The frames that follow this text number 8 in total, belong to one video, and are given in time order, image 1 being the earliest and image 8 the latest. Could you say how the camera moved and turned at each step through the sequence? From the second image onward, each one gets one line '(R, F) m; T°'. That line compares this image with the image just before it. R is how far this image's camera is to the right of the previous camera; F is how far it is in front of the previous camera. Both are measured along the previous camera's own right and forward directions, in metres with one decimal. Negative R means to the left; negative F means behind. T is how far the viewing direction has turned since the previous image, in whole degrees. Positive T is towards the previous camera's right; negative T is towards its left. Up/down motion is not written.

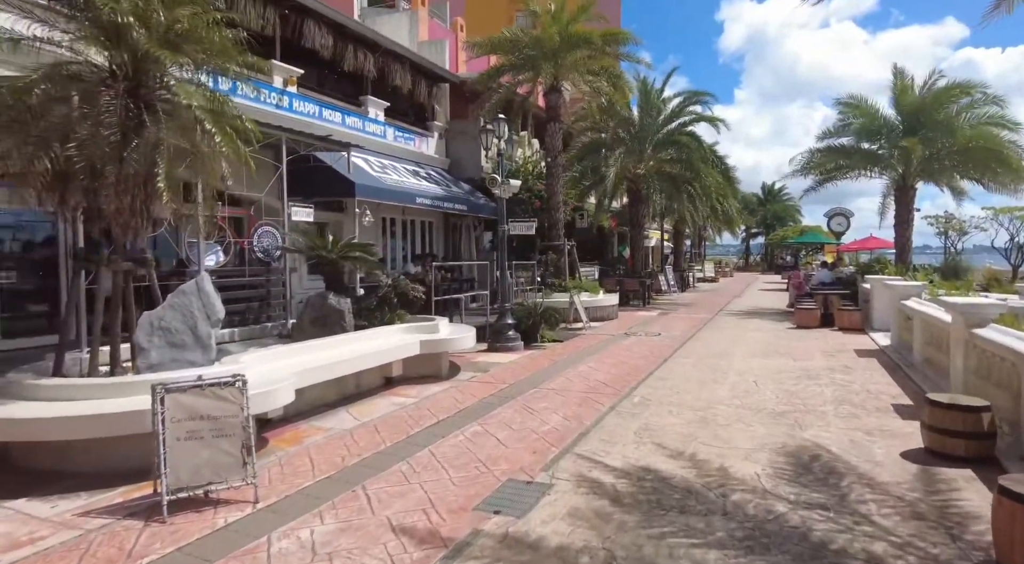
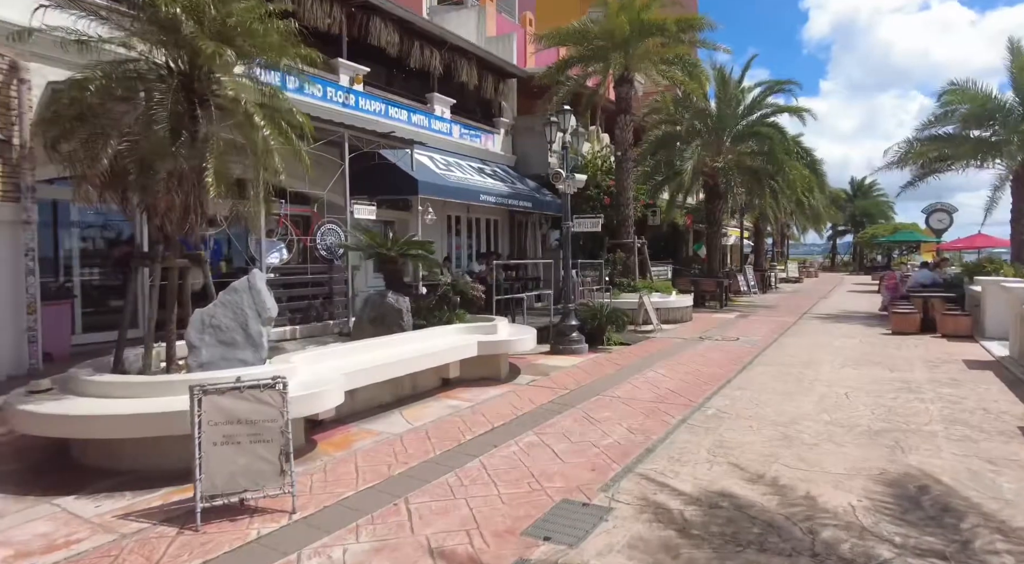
(+0.1, +0.5) m; -6°
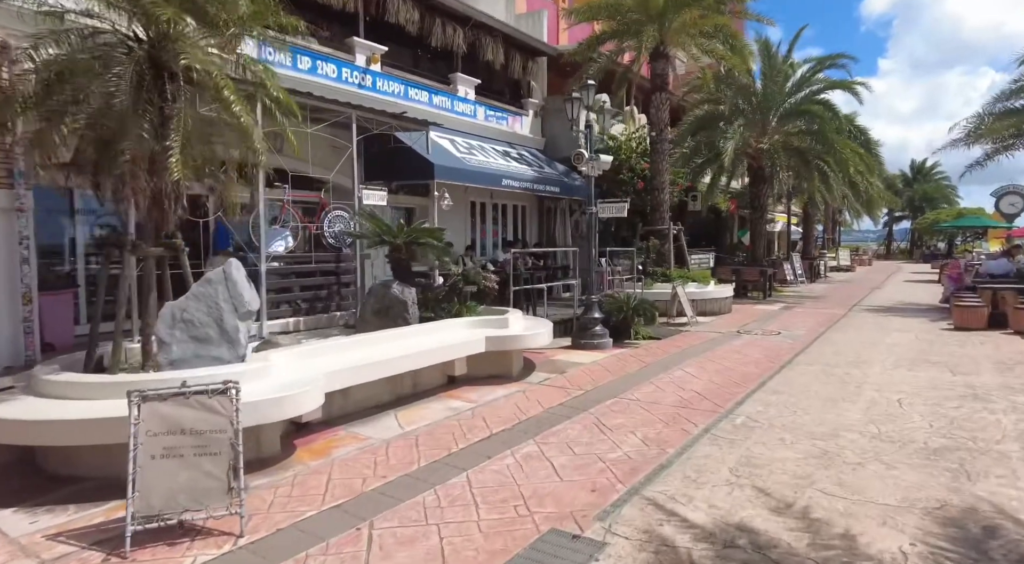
(+0.4, +0.8) m; -4°
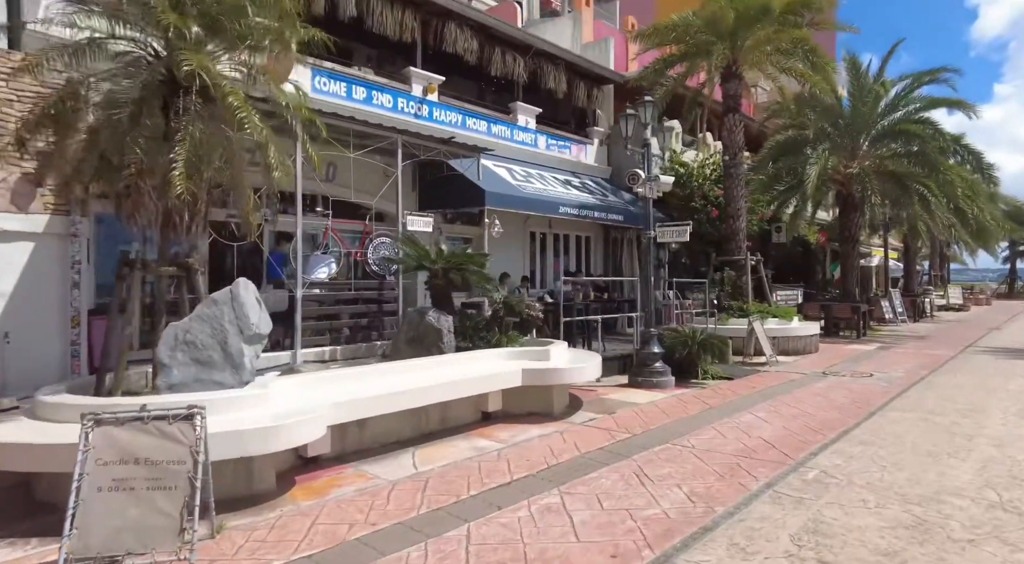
(+0.5, +0.8) m; -7°
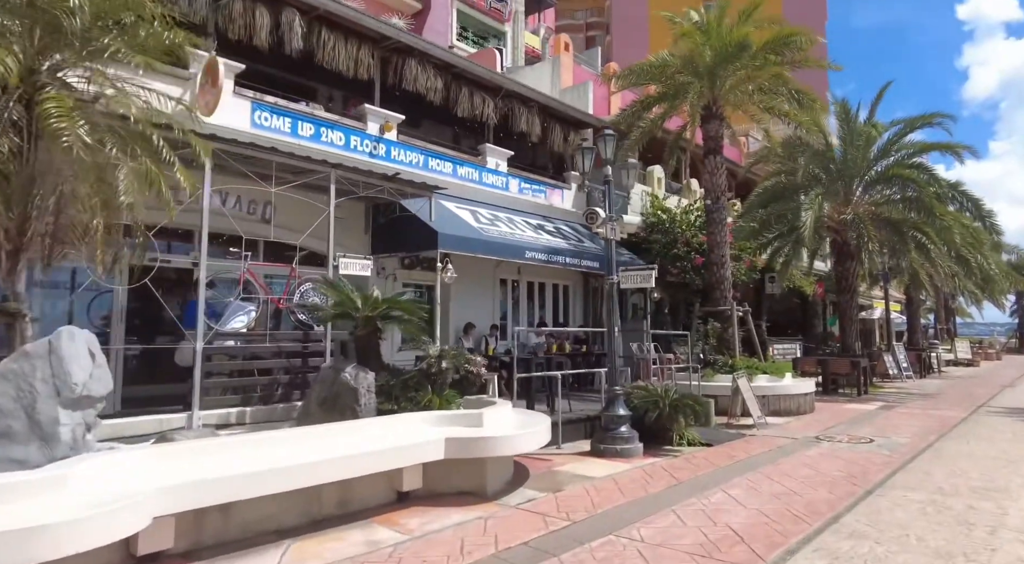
(+0.8, +1.2) m; 0°
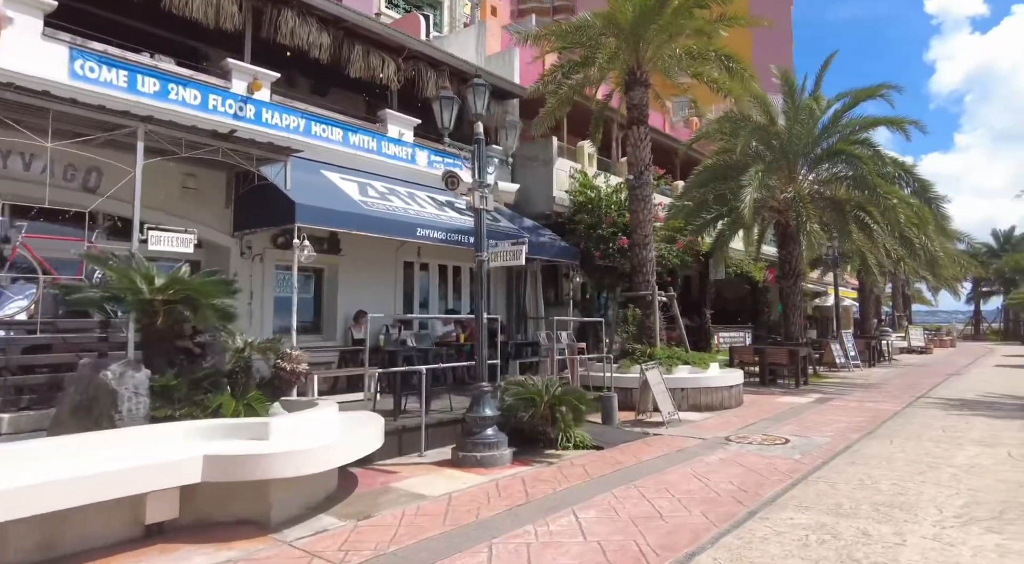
(+1.5, +1.4) m; +2°
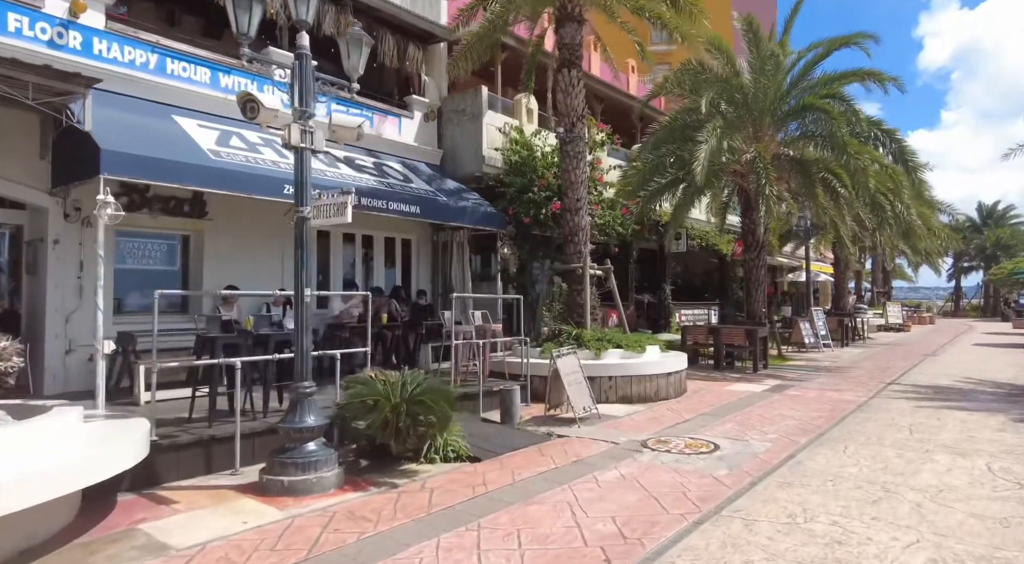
(+1.4, +1.9) m; +1°
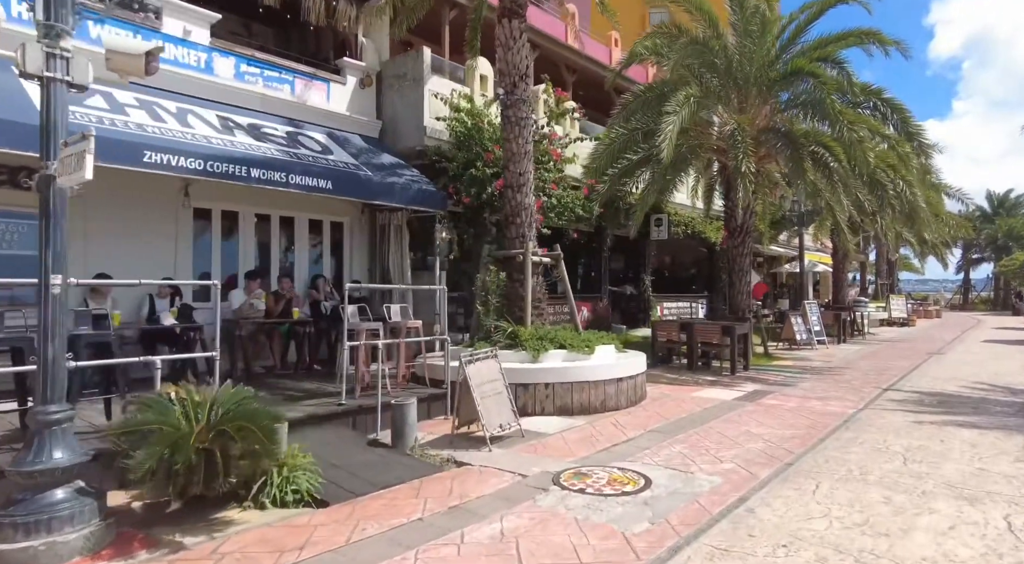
(+1.1, +1.6) m; -1°
